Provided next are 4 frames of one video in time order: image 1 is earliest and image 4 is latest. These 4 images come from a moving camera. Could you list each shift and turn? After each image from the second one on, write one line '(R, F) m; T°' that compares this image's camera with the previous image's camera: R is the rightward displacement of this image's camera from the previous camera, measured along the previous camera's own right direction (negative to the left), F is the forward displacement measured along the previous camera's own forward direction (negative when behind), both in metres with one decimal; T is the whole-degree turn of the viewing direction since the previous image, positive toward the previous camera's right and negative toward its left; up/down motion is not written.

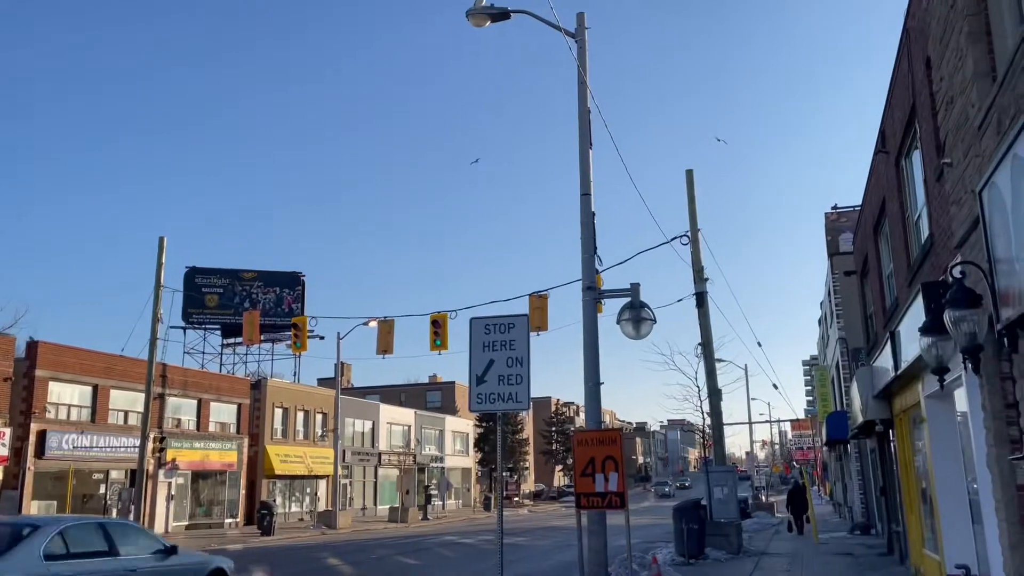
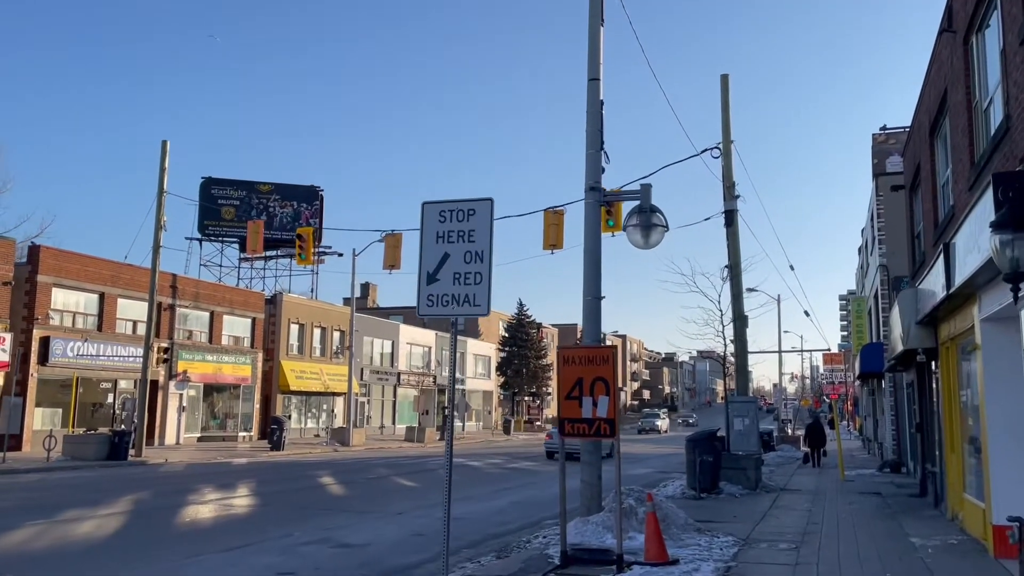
(+0.6, +1.6) m; -2°
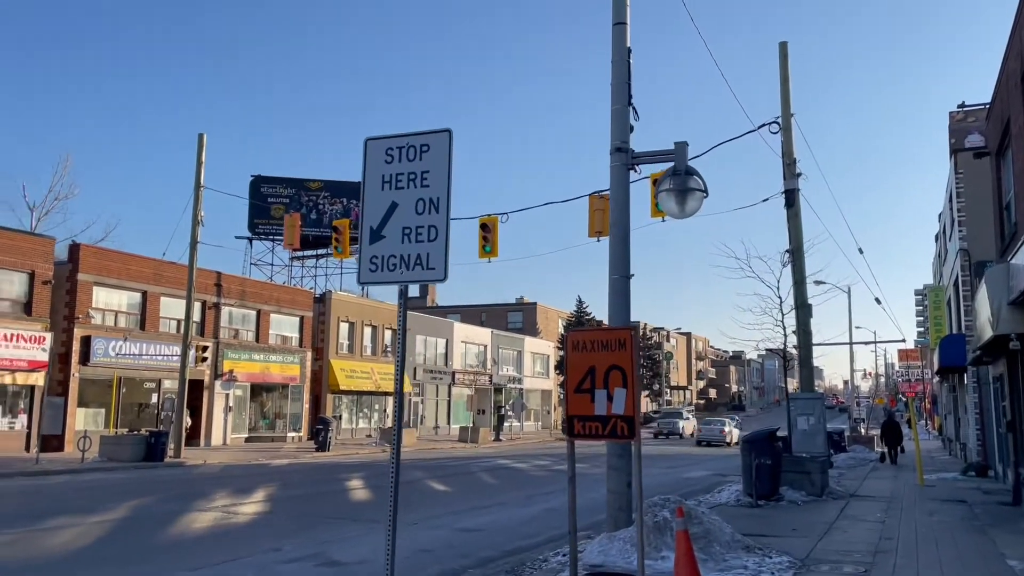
(+0.6, +1.5) m; -4°
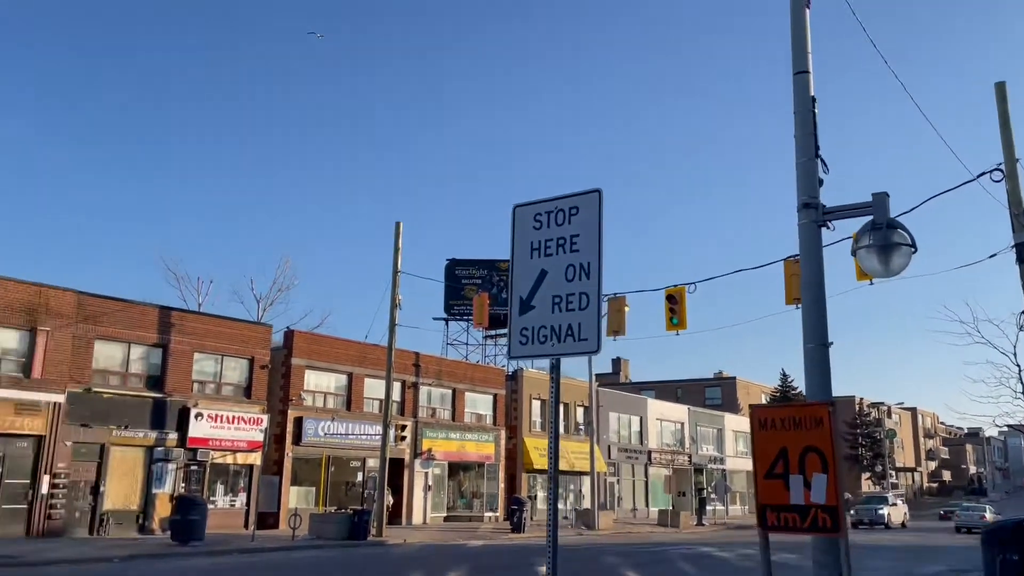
(+0.2, +0.5) m; -13°
